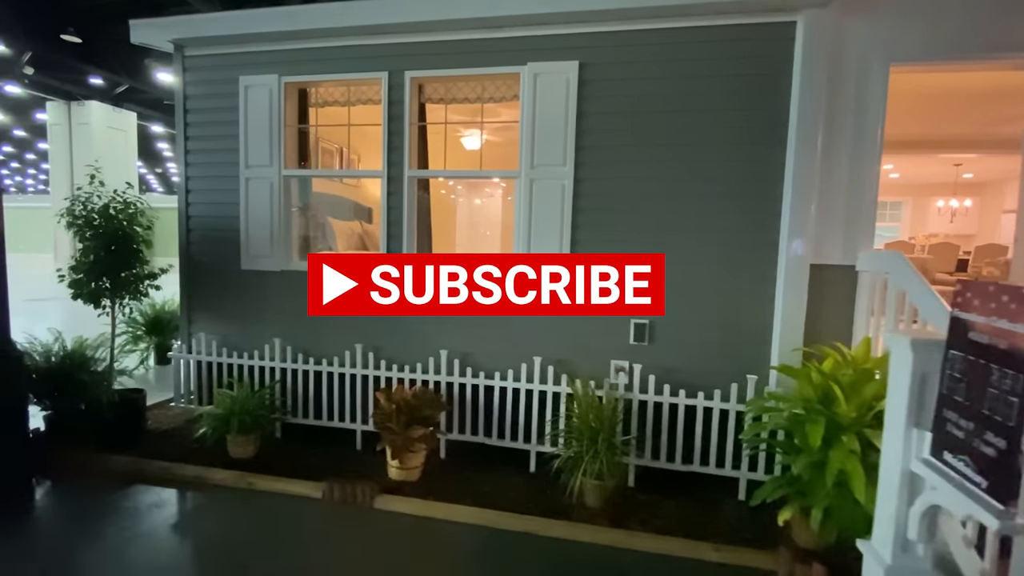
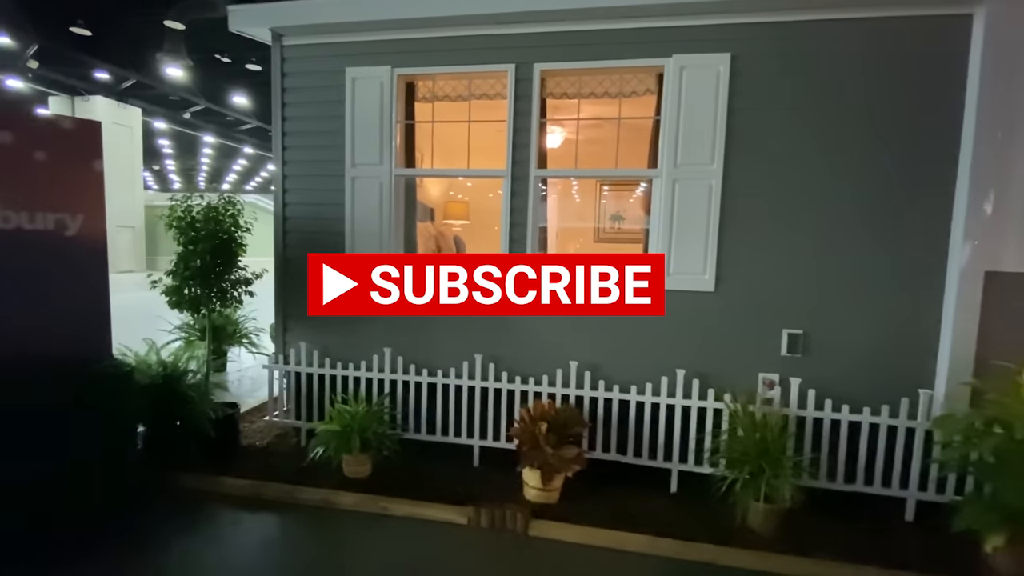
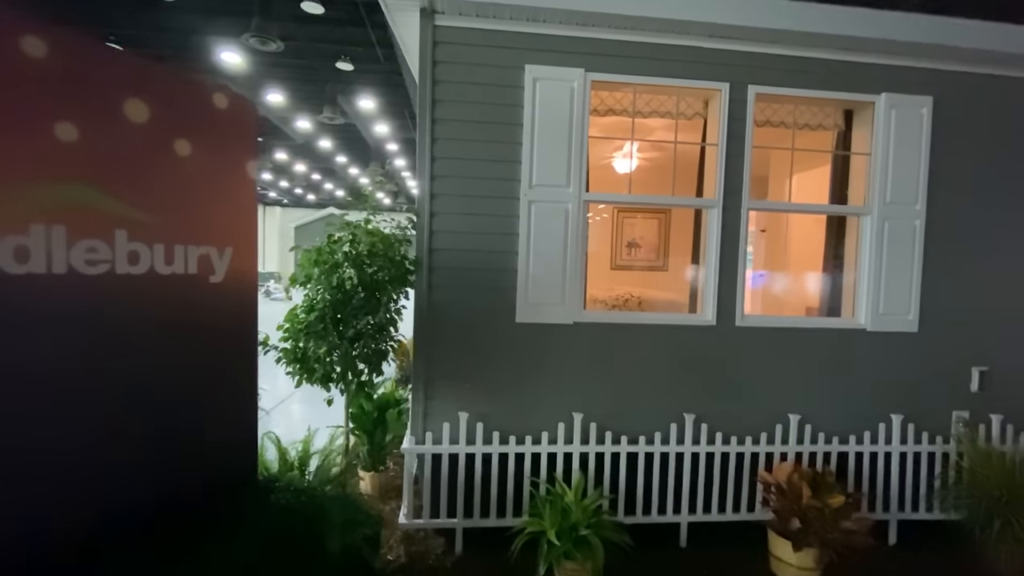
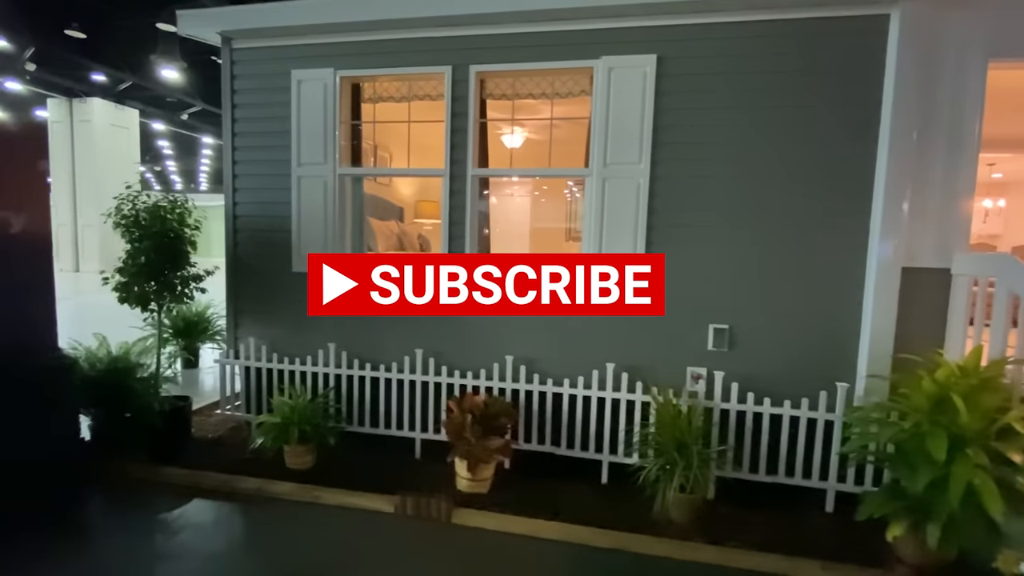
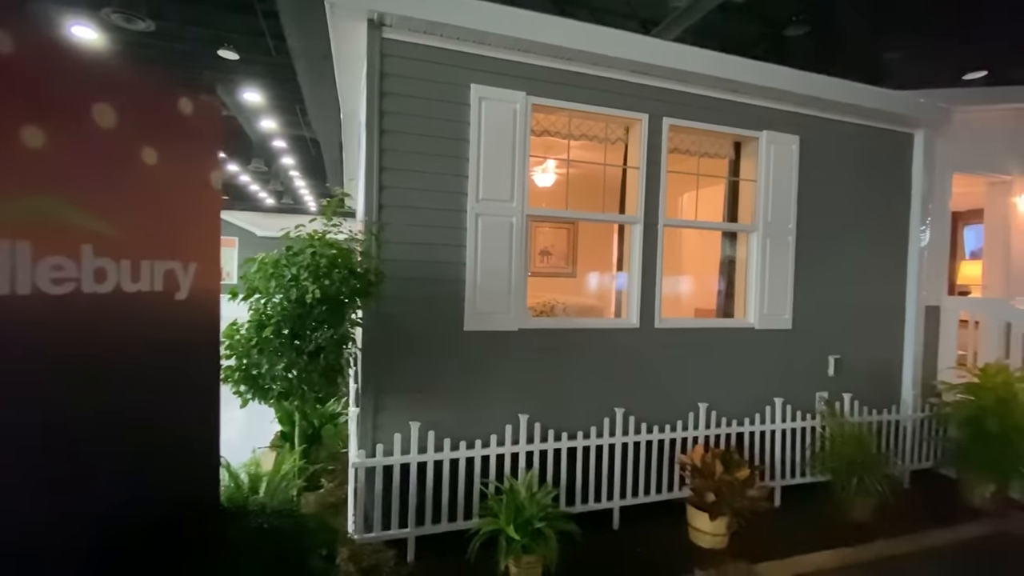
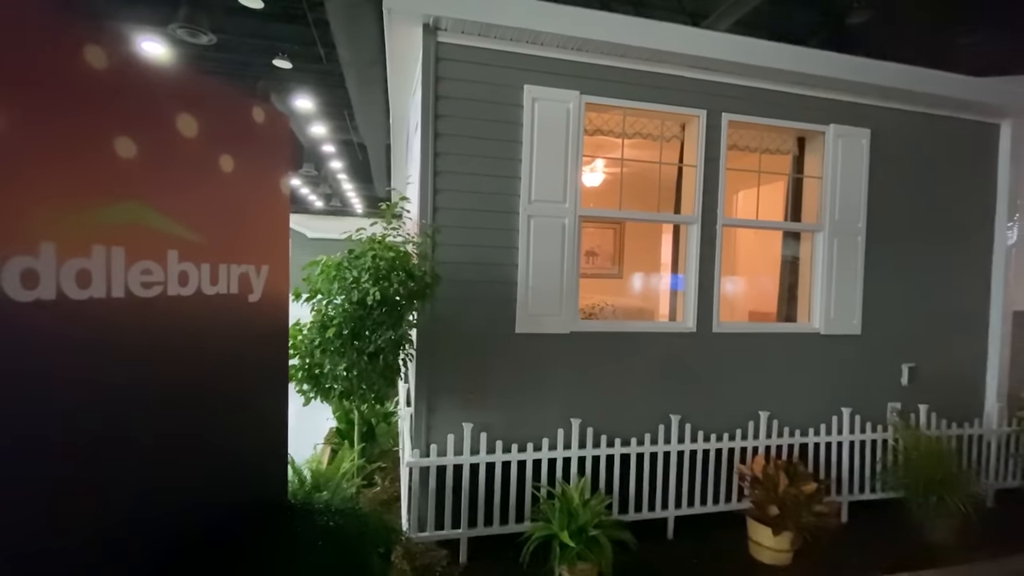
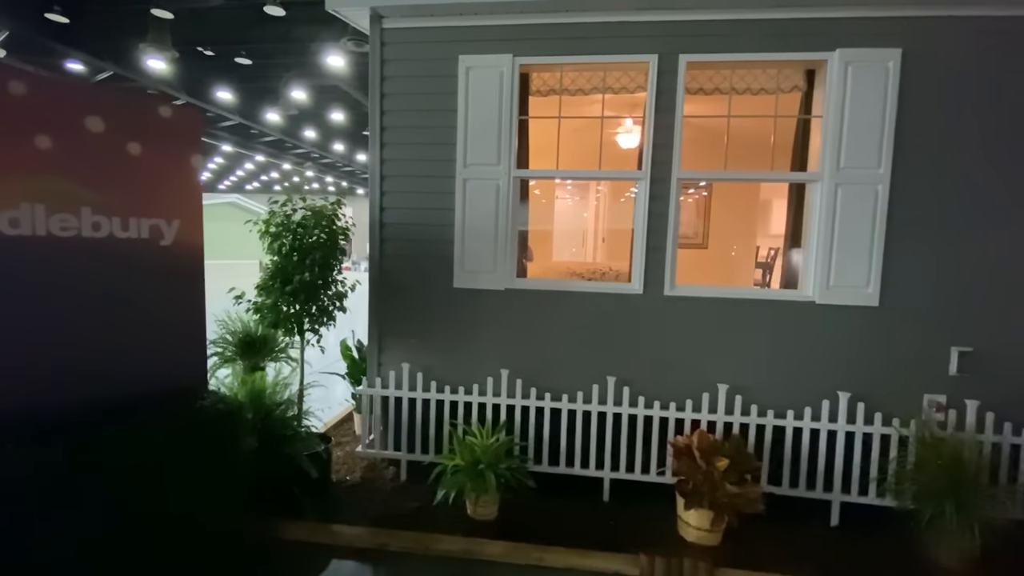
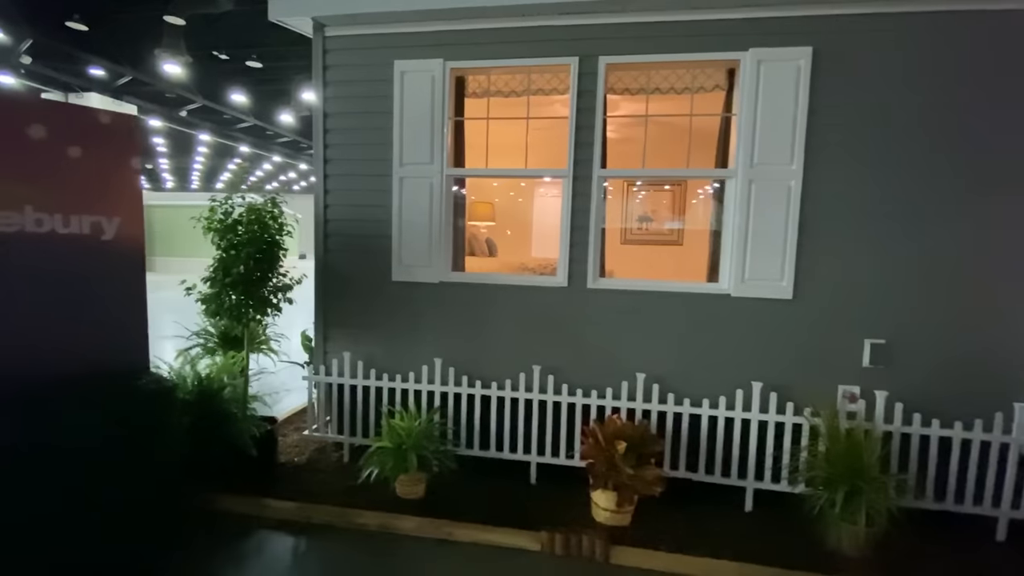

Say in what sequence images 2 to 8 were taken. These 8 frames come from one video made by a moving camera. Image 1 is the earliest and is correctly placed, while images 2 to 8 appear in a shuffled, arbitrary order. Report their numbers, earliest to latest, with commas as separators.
4, 2, 8, 7, 3, 6, 5
